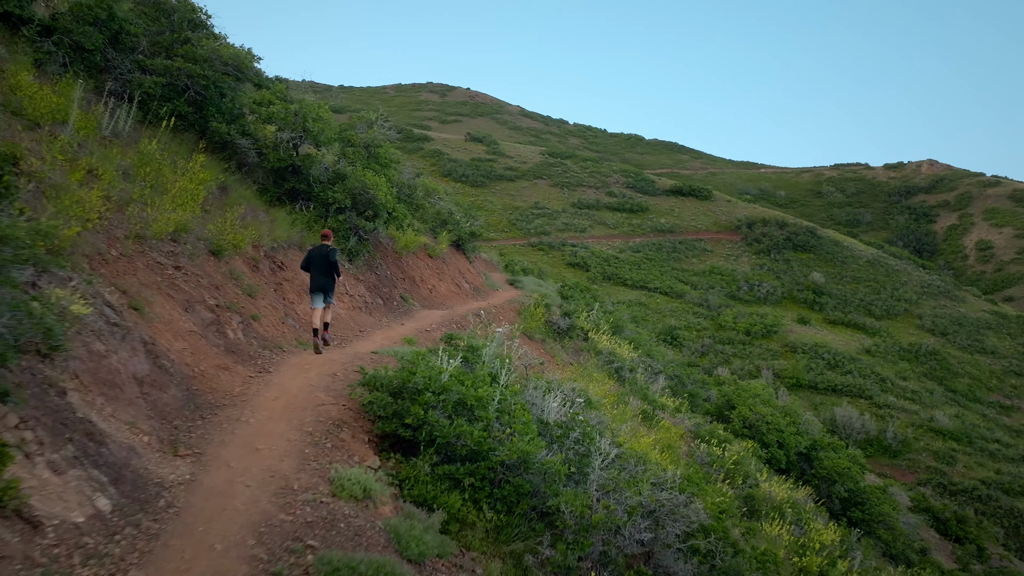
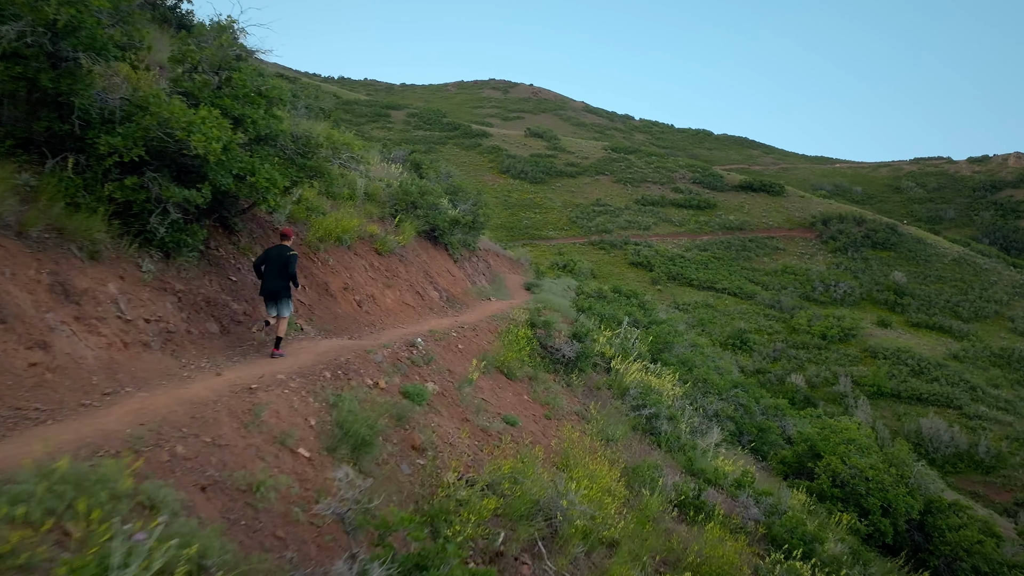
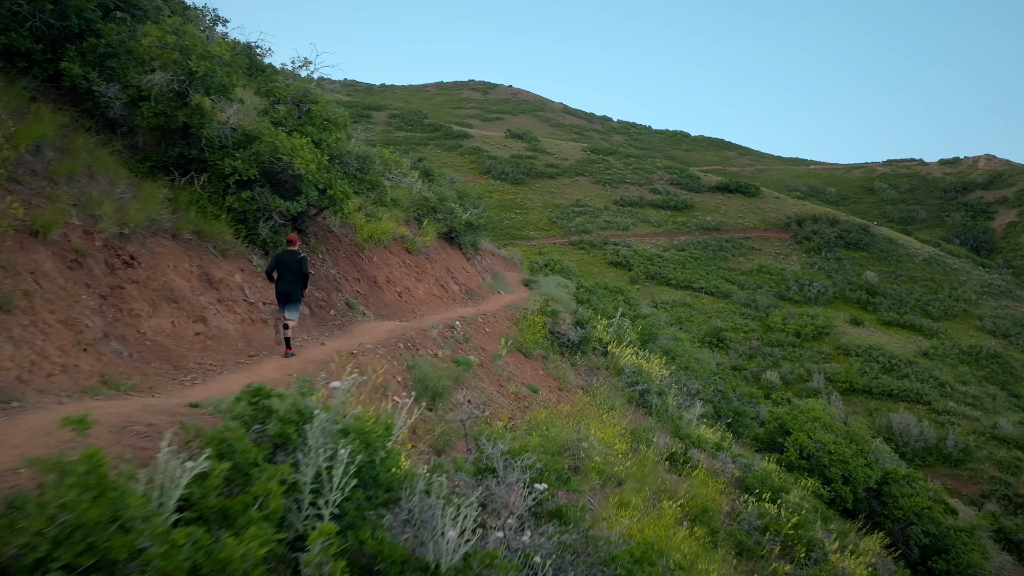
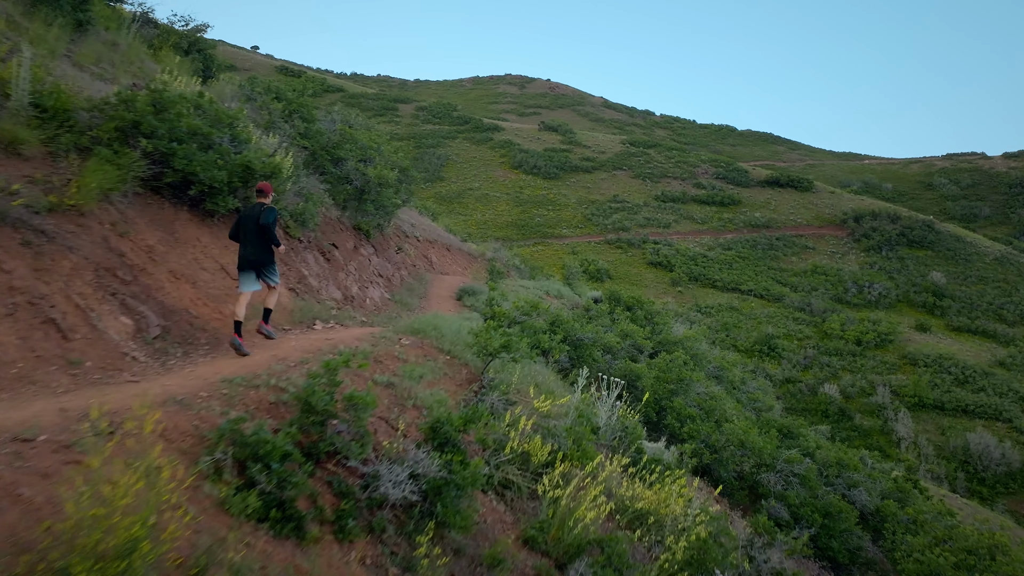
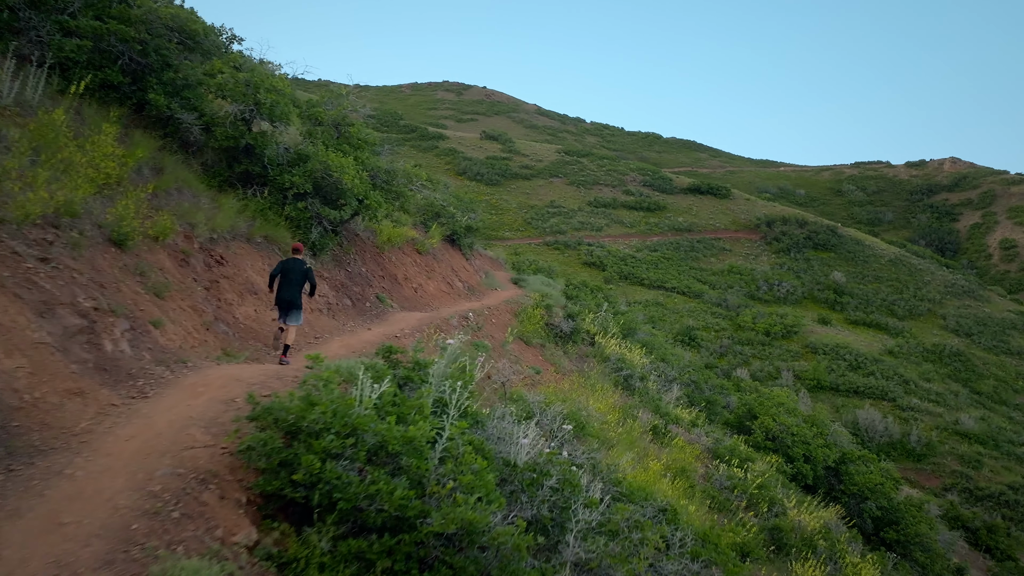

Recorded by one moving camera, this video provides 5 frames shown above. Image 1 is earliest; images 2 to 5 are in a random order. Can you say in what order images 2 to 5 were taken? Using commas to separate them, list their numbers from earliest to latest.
5, 3, 2, 4
